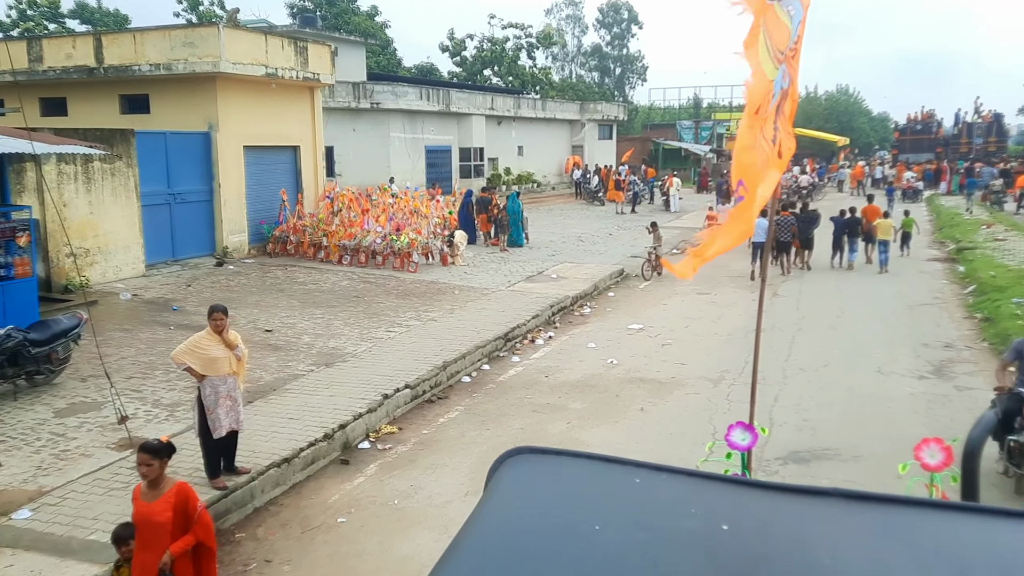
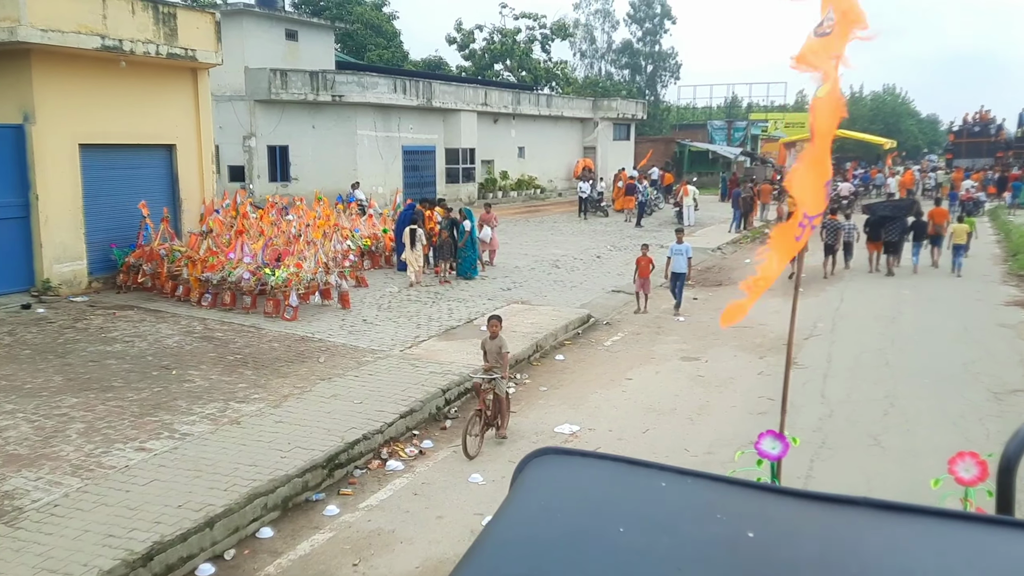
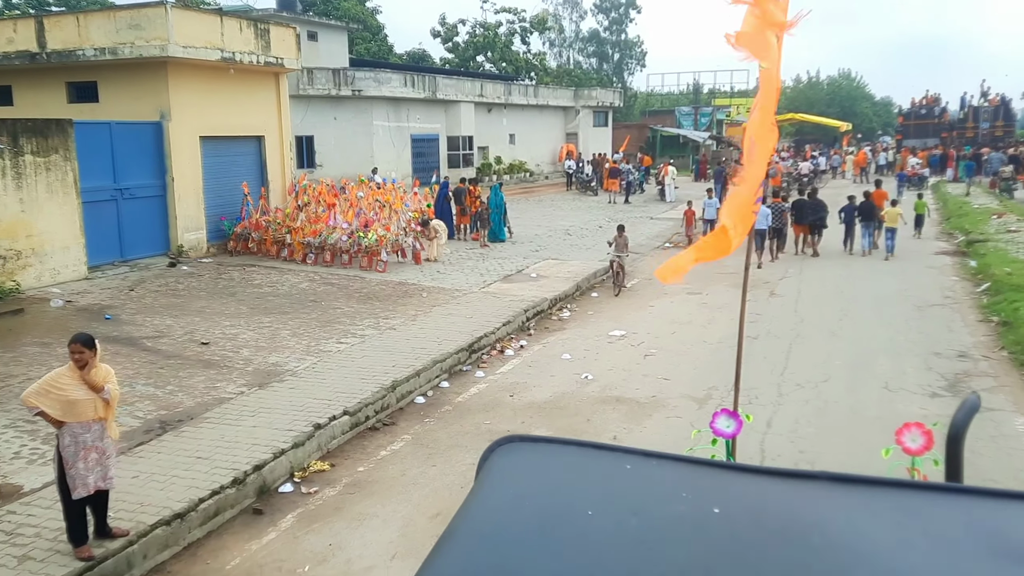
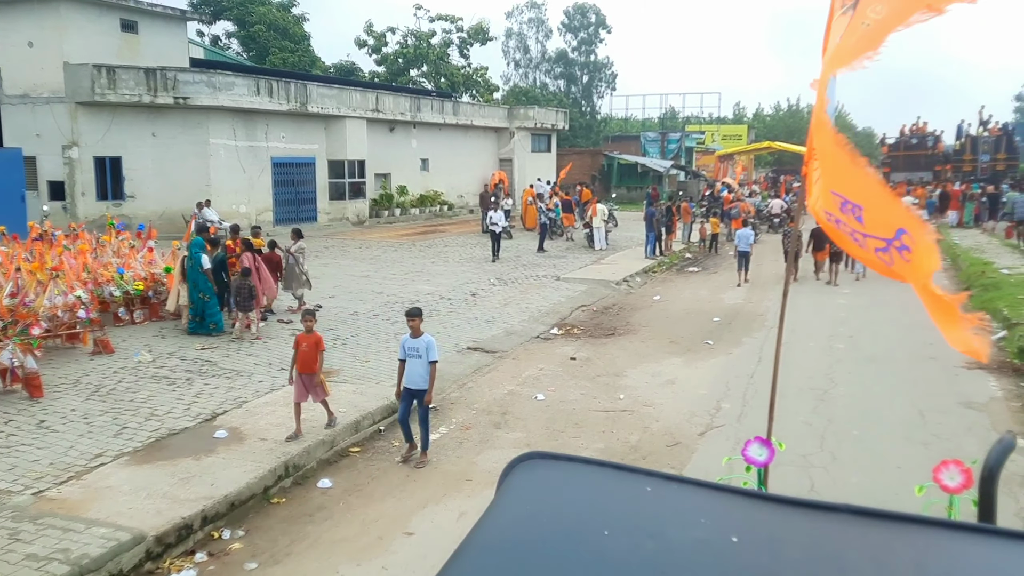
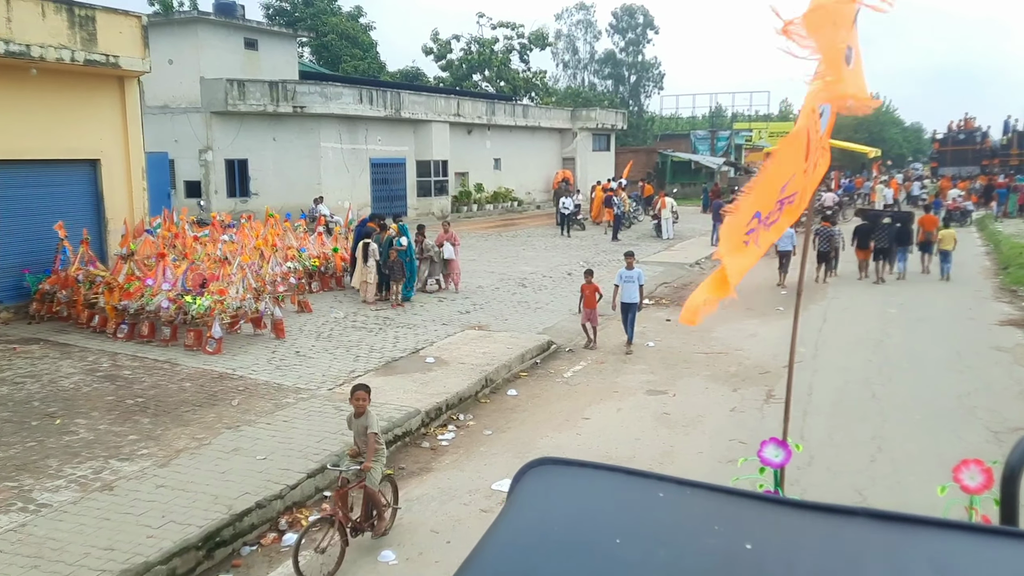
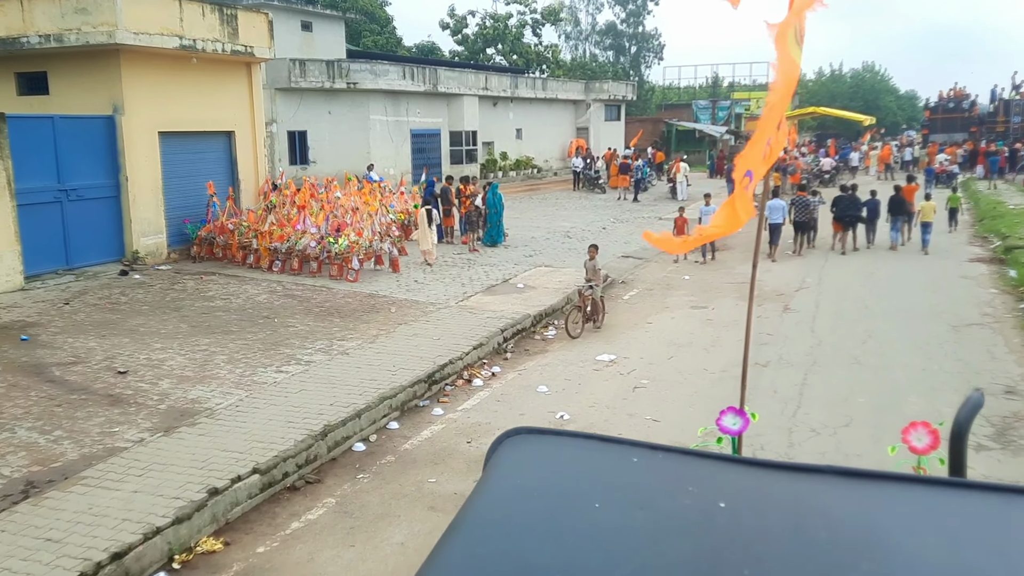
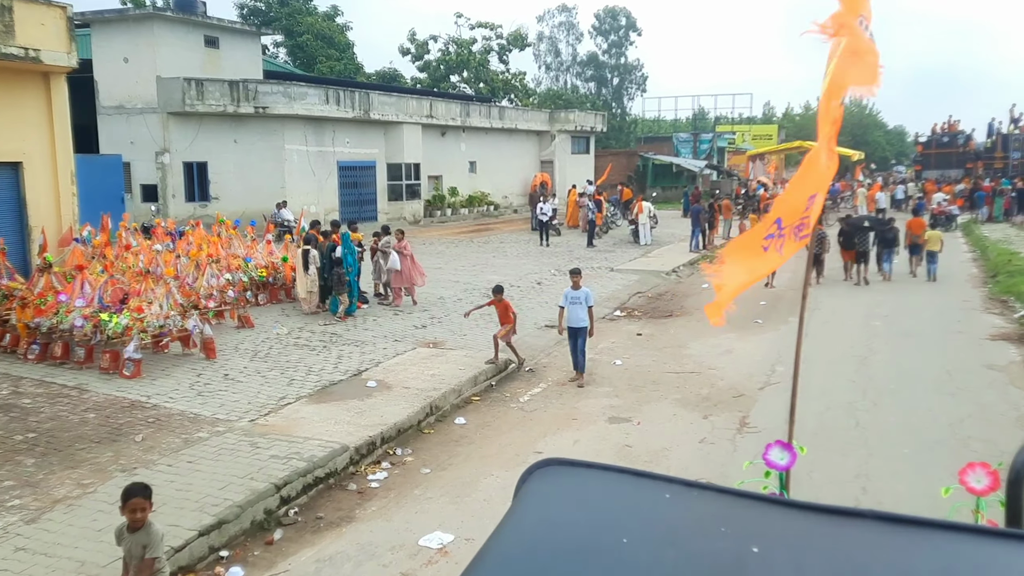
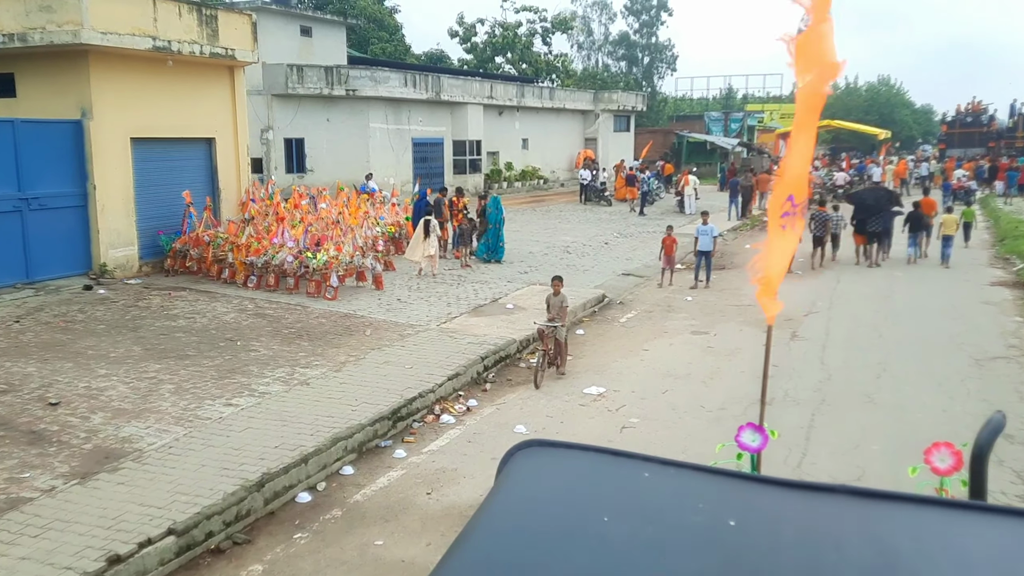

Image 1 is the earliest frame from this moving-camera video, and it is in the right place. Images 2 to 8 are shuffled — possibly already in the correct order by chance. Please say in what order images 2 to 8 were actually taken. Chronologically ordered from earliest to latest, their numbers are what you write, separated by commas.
3, 6, 8, 2, 5, 7, 4
